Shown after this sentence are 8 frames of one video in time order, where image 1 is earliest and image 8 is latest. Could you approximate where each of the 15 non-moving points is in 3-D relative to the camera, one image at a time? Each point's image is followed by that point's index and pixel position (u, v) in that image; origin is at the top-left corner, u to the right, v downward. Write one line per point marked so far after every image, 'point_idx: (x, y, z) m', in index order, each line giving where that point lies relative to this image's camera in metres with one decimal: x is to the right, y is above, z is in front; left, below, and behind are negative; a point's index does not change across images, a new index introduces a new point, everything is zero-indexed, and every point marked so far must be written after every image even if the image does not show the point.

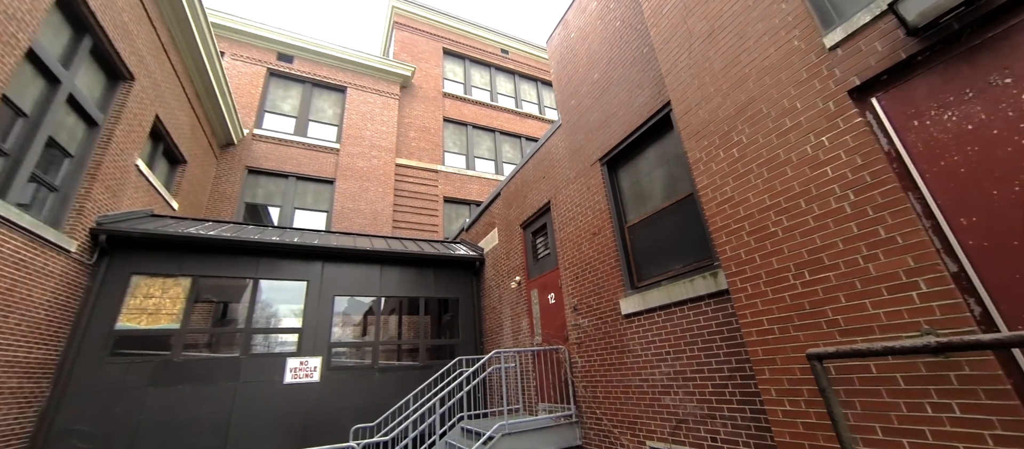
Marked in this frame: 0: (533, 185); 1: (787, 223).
0: (+0.4, +0.8, +7.7) m
1: (+2.1, 0.0, +2.8) m
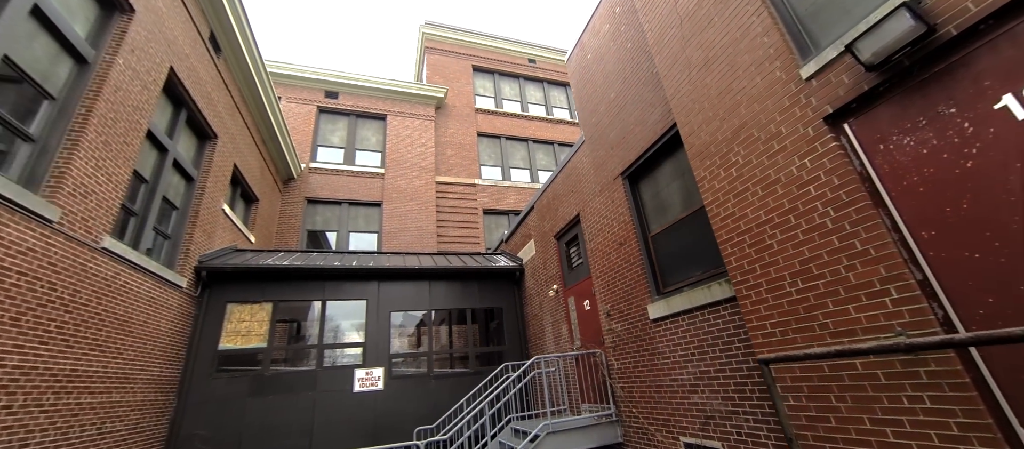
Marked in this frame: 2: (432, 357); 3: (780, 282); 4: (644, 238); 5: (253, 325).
0: (+1.1, +0.6, +8.2) m
1: (+2.2, -0.1, +3.1) m
2: (-1.9, -3.2, +9.0) m
3: (+2.2, -0.5, +3.1) m
4: (+2.0, -0.2, +5.5) m
5: (-5.7, -2.2, +8.2) m
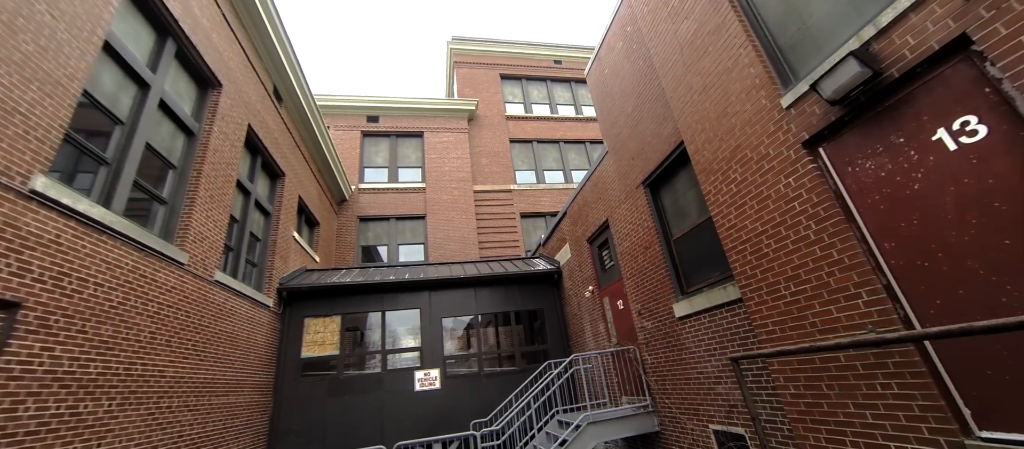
0: (+1.9, +0.5, +8.7) m
1: (+2.5, -0.2, +3.5) m
2: (-0.8, -3.5, +9.9) m
3: (+2.5, -0.6, +3.5) m
4: (+2.5, -0.3, +5.9) m
5: (-4.7, -2.8, +9.5) m
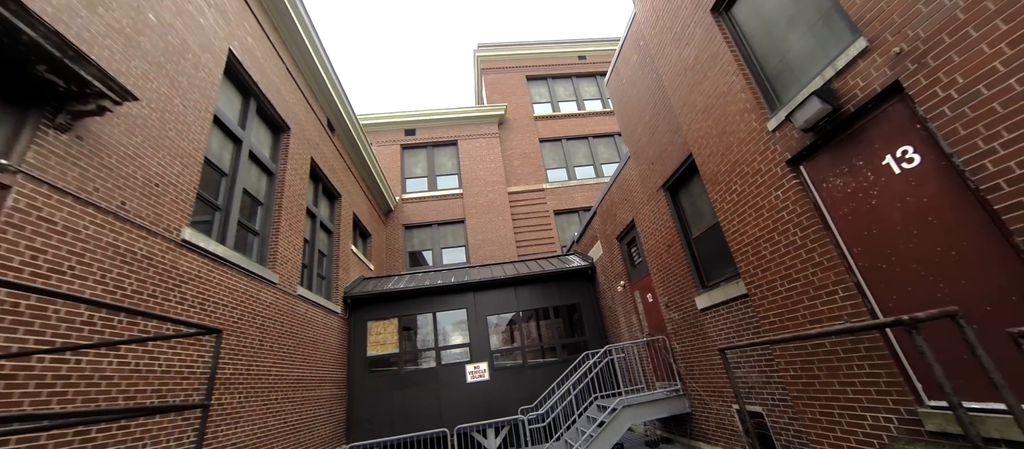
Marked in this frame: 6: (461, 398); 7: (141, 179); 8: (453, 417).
0: (+2.6, +0.5, +9.3) m
1: (+2.8, -0.3, +4.1) m
2: (+0.4, -3.6, +10.8) m
3: (+2.9, -0.6, +4.1) m
4: (+3.0, -0.3, +6.5) m
5: (-3.6, -3.2, +10.7) m
6: (-1.4, -4.7, +10.2) m
7: (-4.2, +0.5, +4.2) m
8: (-1.6, -5.2, +10.0) m
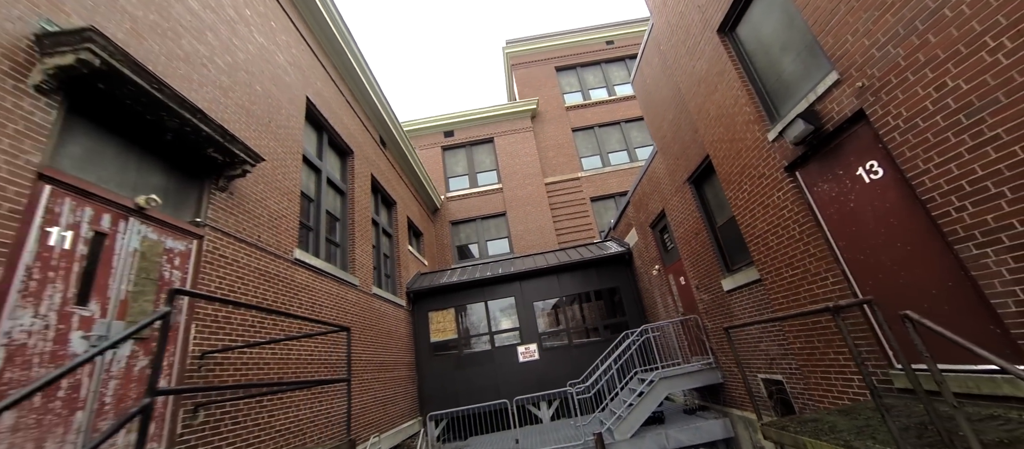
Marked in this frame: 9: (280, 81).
0: (+3.6, +0.8, +9.9) m
1: (+3.4, -0.2, +4.7) m
2: (+1.8, -3.4, +11.8) m
3: (+3.4, -0.6, +4.7) m
4: (+3.8, -0.1, +7.1) m
5: (-2.1, -3.2, +12.1) m
6: (+0.1, -4.6, +11.4) m
7: (-3.7, +0.1, +5.6) m
8: (-0.1, -5.1, +11.3) m
9: (-4.2, +2.6, +6.7) m
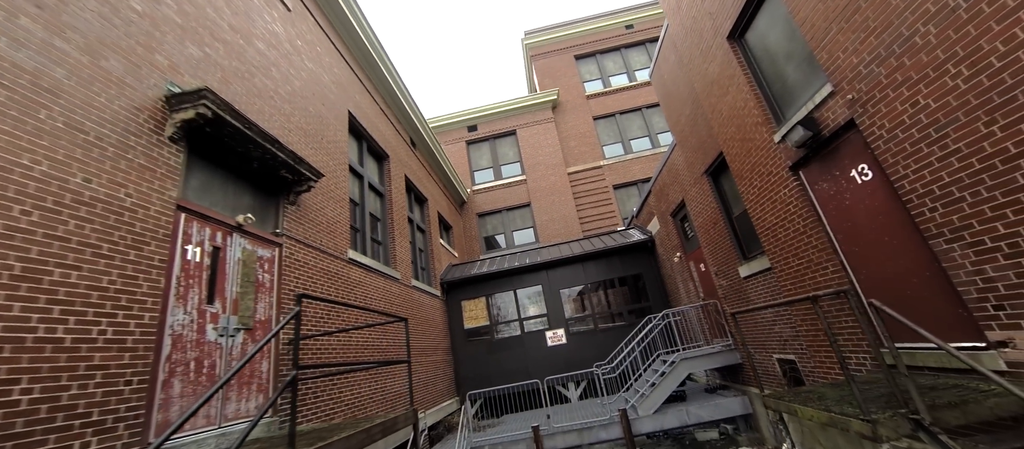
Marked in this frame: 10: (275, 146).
0: (+4.3, +1.1, +10.2) m
1: (+3.8, -0.1, +5.1) m
2: (+2.8, -3.1, +12.4) m
3: (+3.8, -0.5, +5.2) m
4: (+4.4, +0.1, +7.5) m
5: (-1.2, -3.0, +13.0) m
6: (+1.0, -4.4, +12.2) m
7: (-3.2, 0.0, +6.4) m
8: (+0.9, -4.8, +12.1) m
9: (-3.7, +2.5, +7.5) m
10: (-3.0, +1.0, +4.7) m
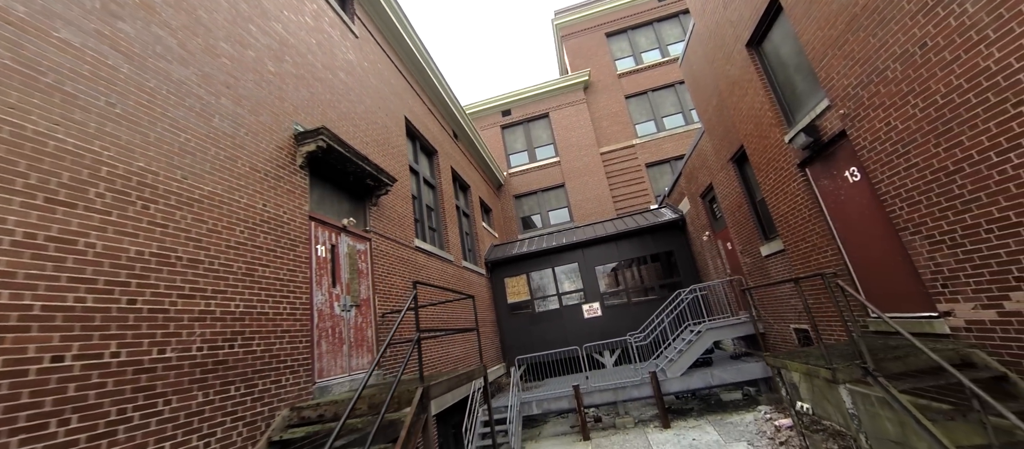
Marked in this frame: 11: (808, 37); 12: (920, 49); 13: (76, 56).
0: (+5.4, +1.6, +10.8) m
1: (+4.5, +0.1, +5.9) m
2: (+4.2, -2.4, +13.4) m
3: (+4.5, -0.3, +5.9) m
4: (+5.2, +0.5, +8.1) m
5: (+0.3, -2.4, +14.3) m
6: (+2.5, -3.8, +13.4) m
7: (-2.4, +0.1, +7.8) m
8: (+2.3, -4.2, +13.3) m
9: (-2.9, +2.7, +8.6) m
10: (-2.3, +1.0, +6.0) m
11: (+3.6, +2.3, +4.6) m
12: (+3.6, +1.5, +3.3) m
13: (-3.3, +1.3, +2.8) m
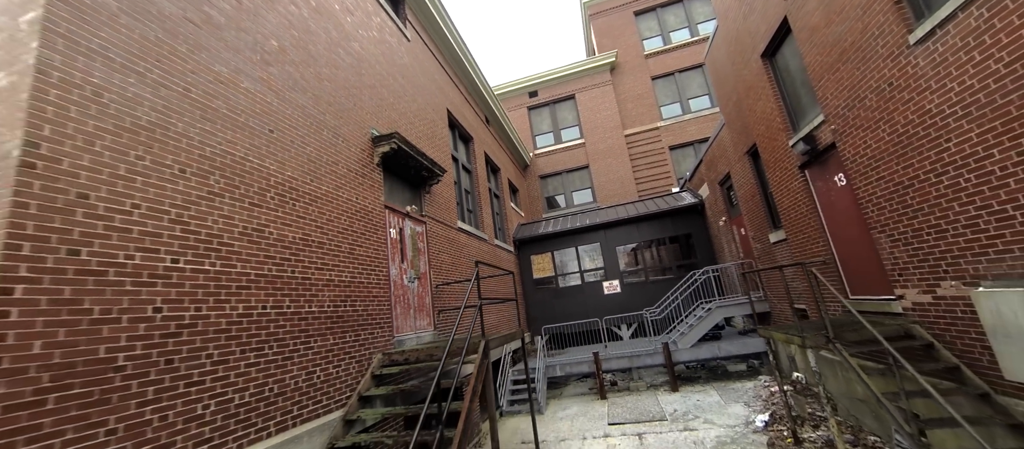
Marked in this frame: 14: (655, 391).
0: (+6.4, +2.0, +11.4) m
1: (+5.1, +0.2, +6.7) m
2: (+5.2, -1.8, +14.4) m
3: (+5.2, -0.2, +6.7) m
4: (+6.0, +0.7, +8.9) m
5: (+1.4, -1.6, +15.5) m
6: (+3.5, -3.1, +14.5) m
7: (-1.6, +0.5, +8.9) m
8: (+3.3, -3.6, +14.5) m
9: (-2.0, +3.1, +9.7) m
10: (-1.7, +1.3, +7.1) m
11: (+4.2, +2.4, +5.3) m
12: (+4.1, +1.5, +4.0) m
13: (-2.8, +1.3, +4.0) m
14: (+3.7, -4.3, +9.6) m
